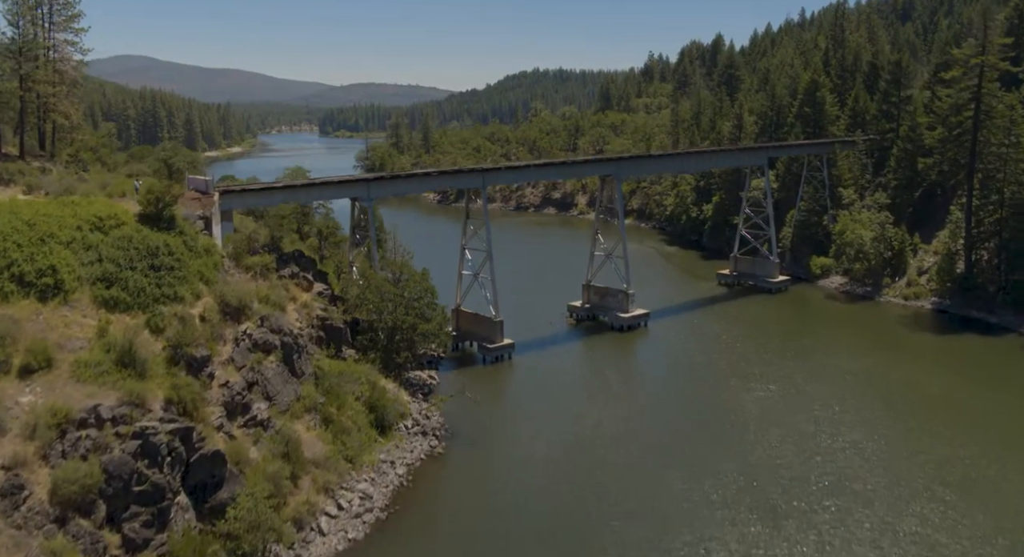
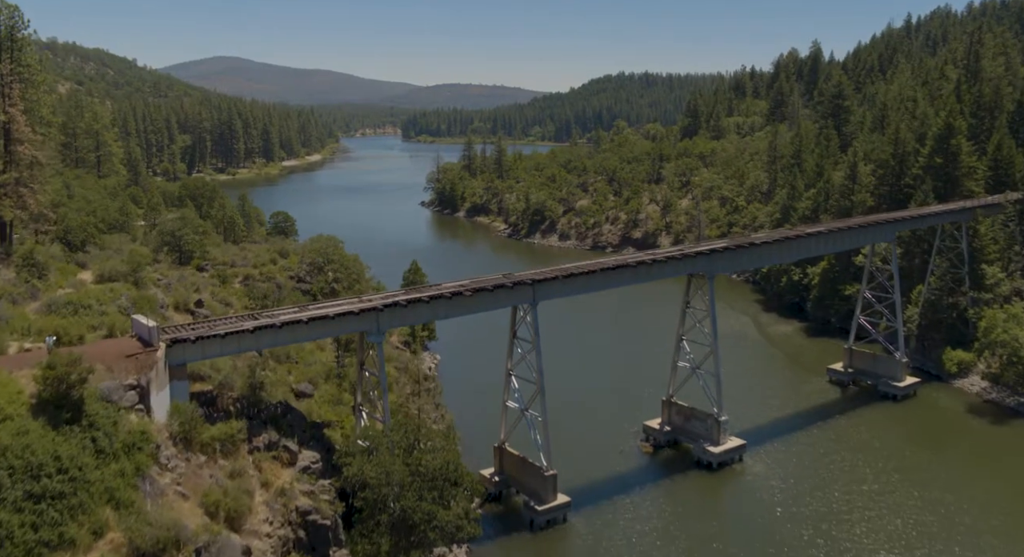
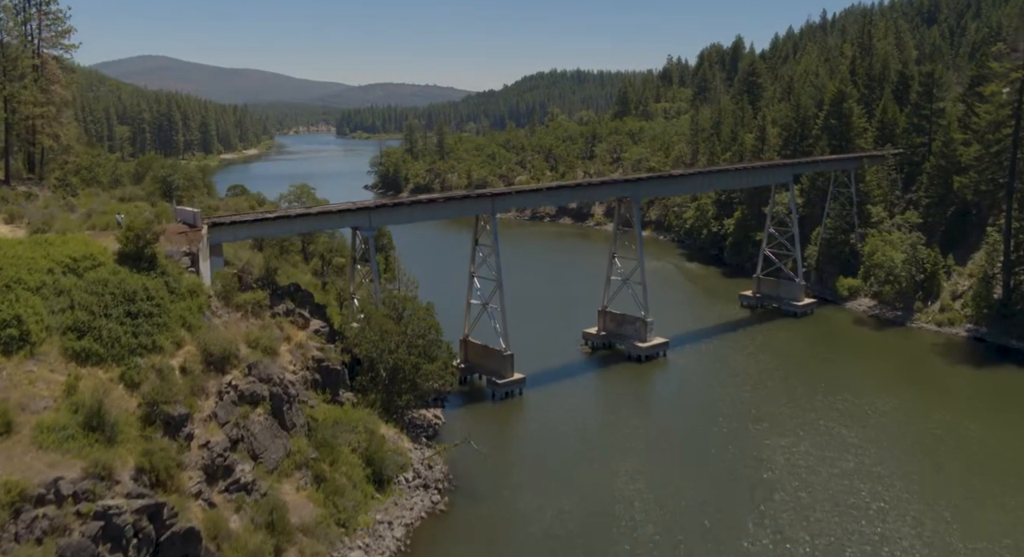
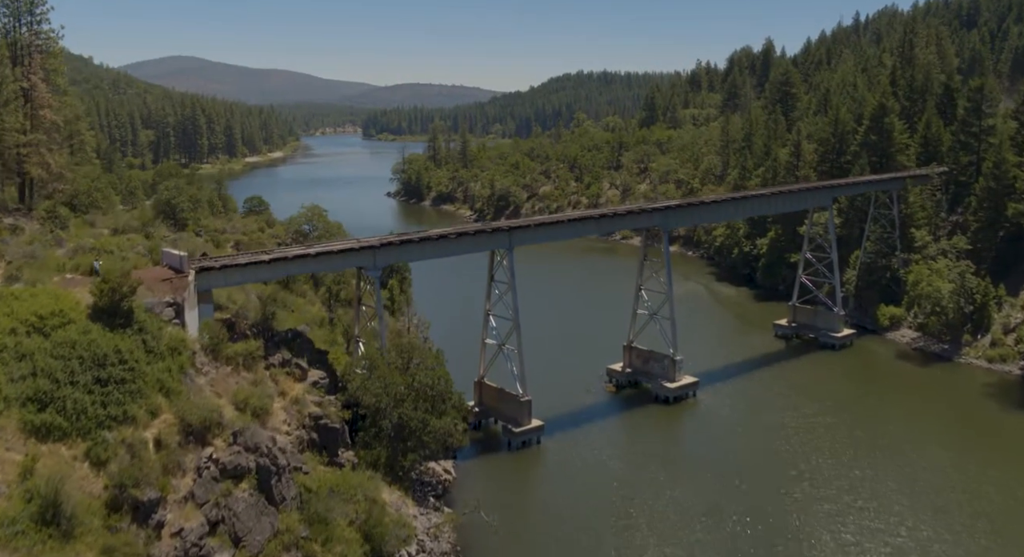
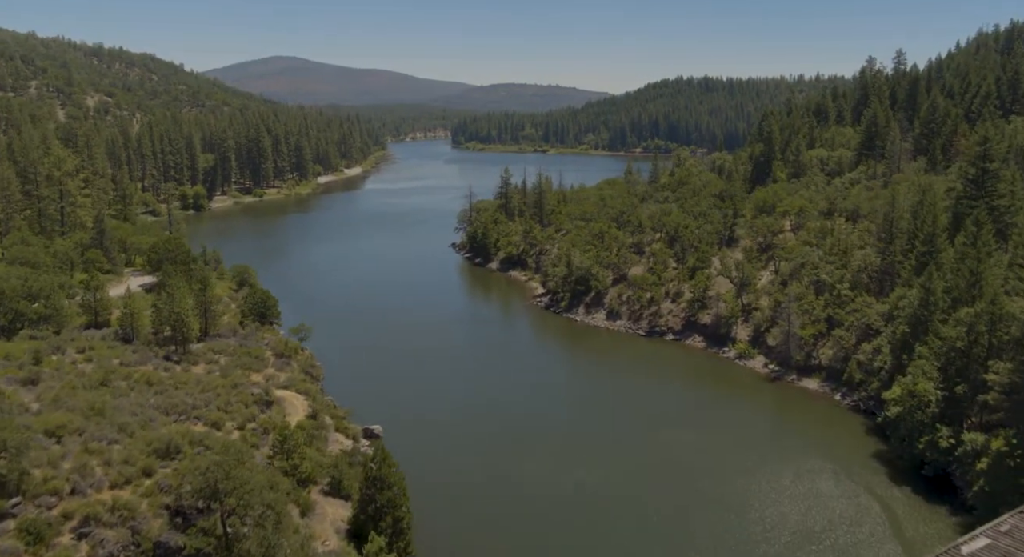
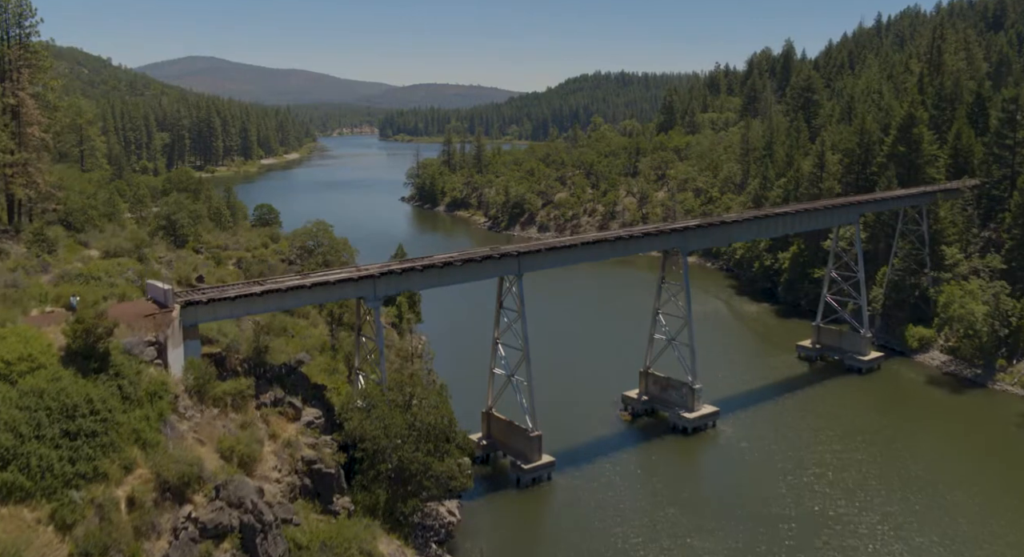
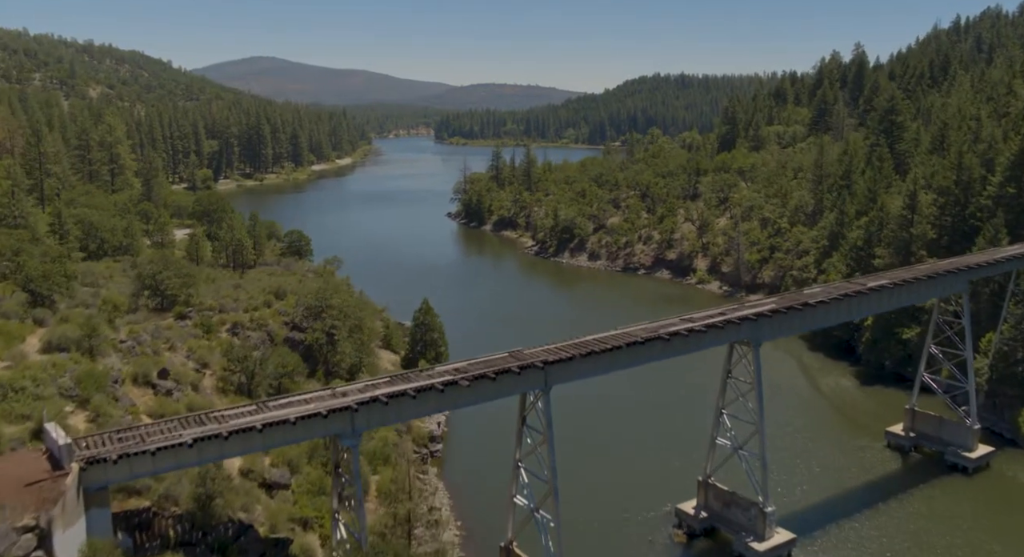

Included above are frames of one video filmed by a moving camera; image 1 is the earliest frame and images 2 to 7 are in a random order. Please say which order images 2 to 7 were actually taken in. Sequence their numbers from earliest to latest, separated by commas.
3, 4, 6, 2, 7, 5
